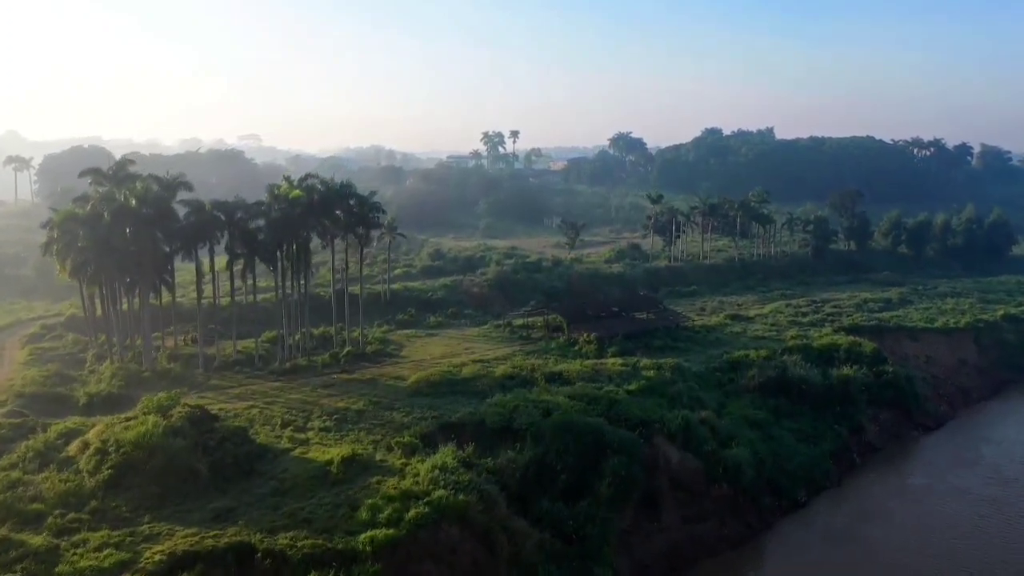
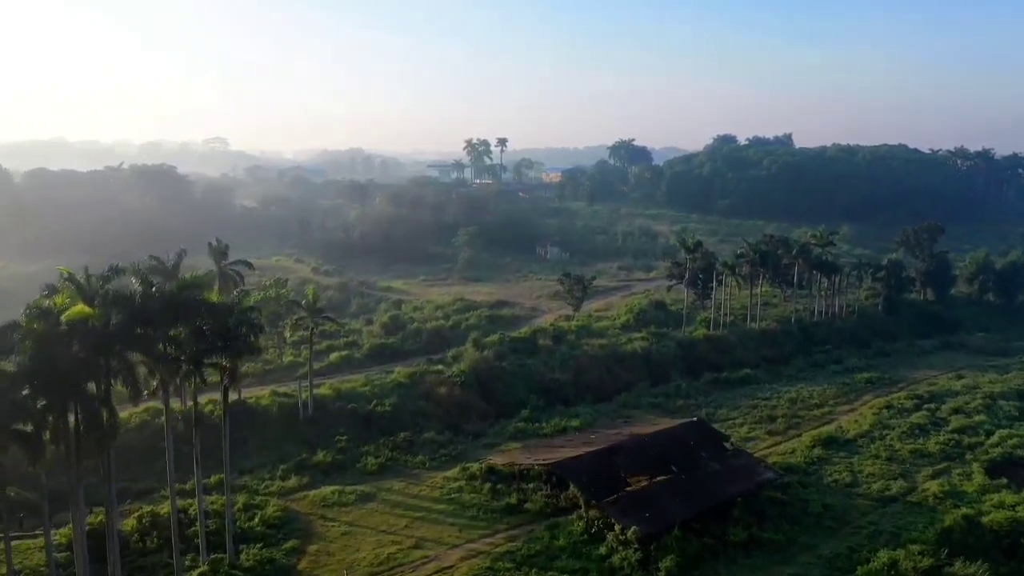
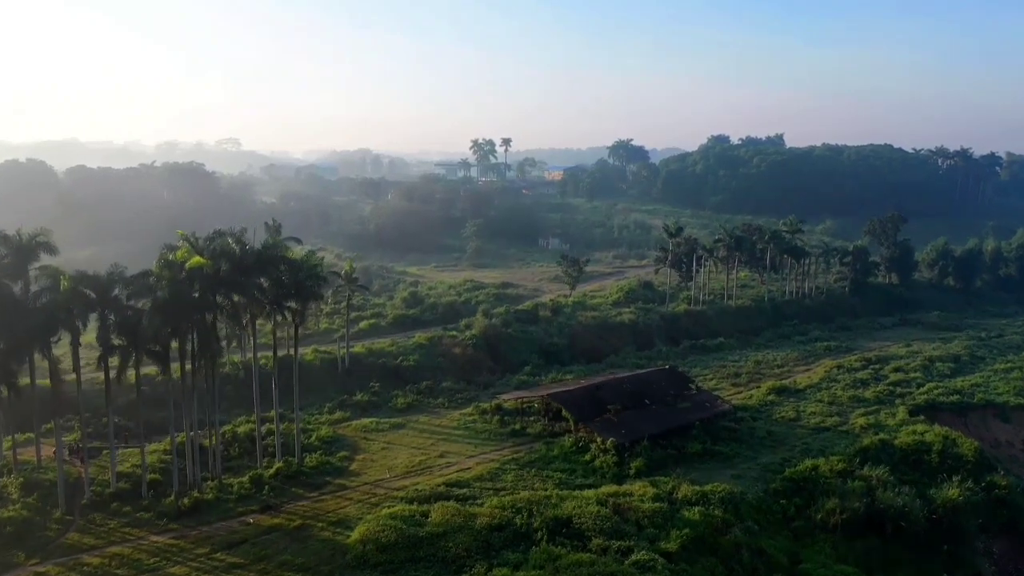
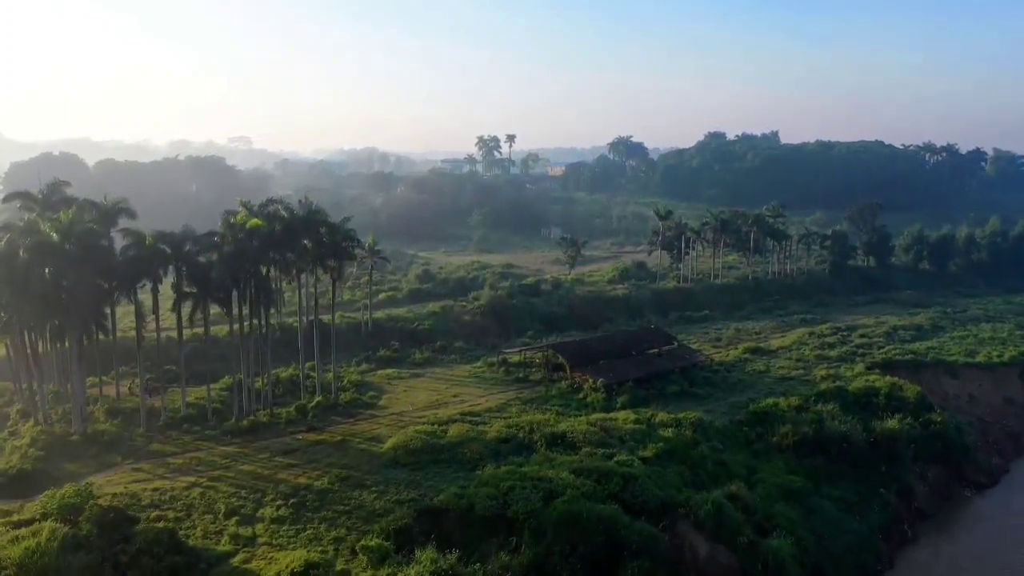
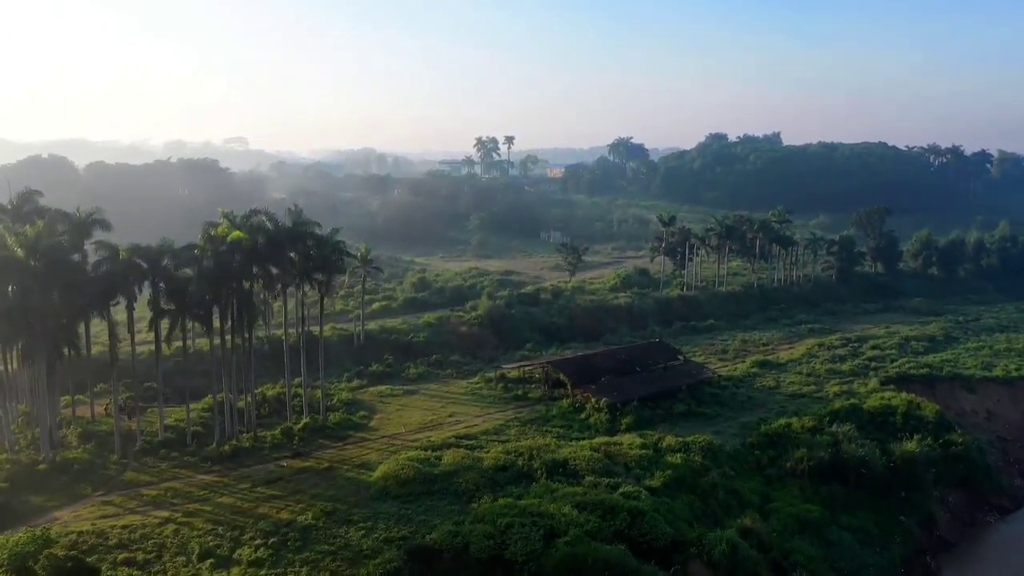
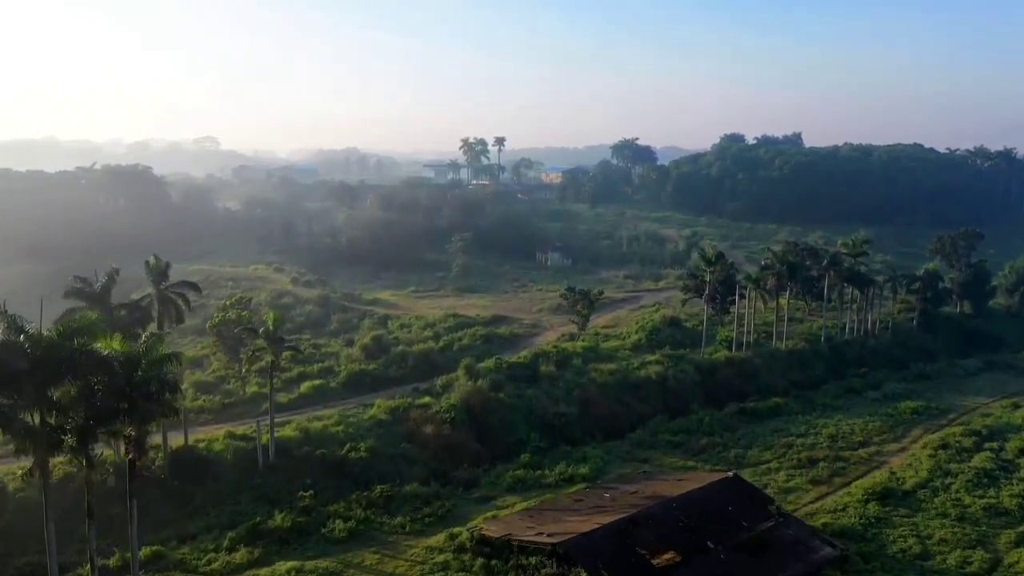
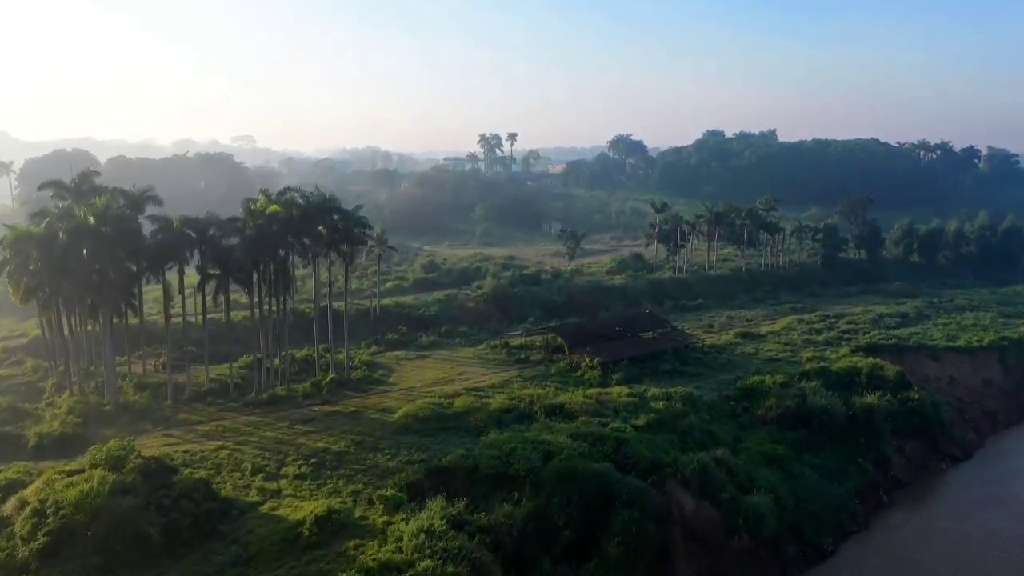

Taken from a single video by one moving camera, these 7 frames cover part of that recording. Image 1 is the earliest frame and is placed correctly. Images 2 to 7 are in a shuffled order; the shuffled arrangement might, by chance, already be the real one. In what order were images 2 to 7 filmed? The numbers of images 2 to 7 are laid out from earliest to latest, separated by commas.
7, 4, 5, 3, 2, 6
